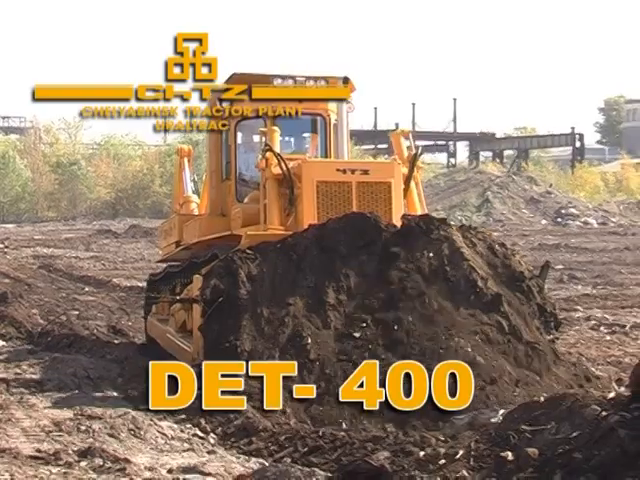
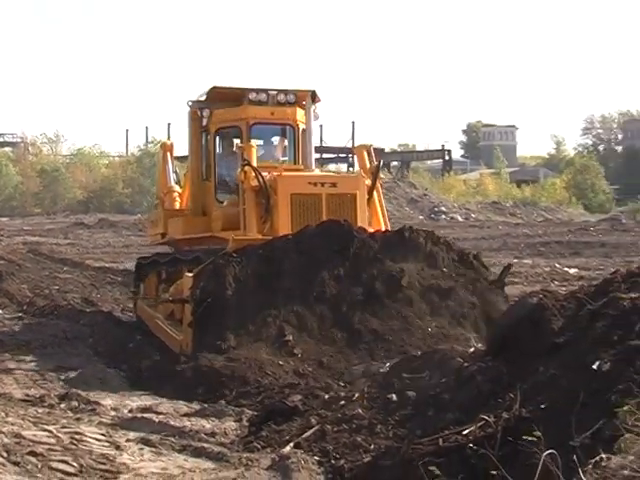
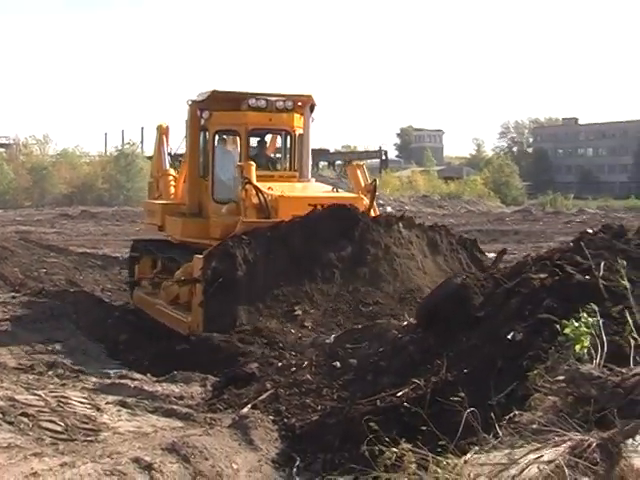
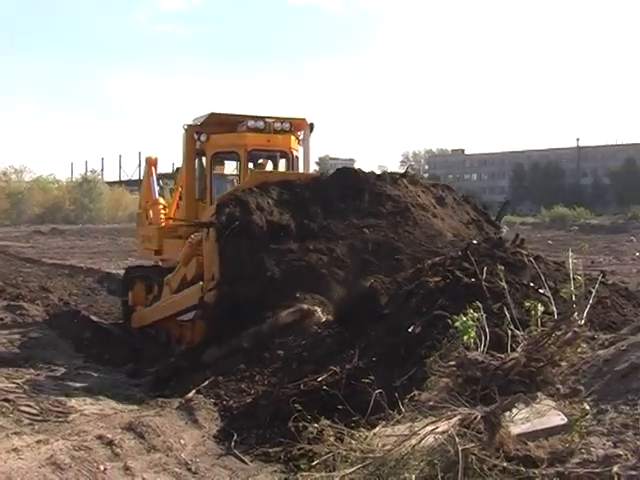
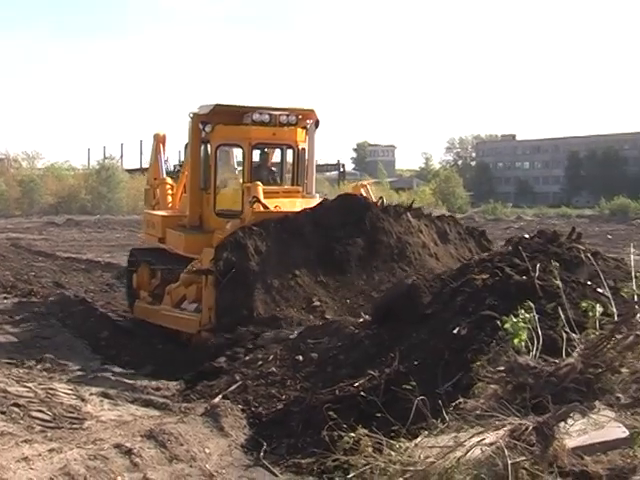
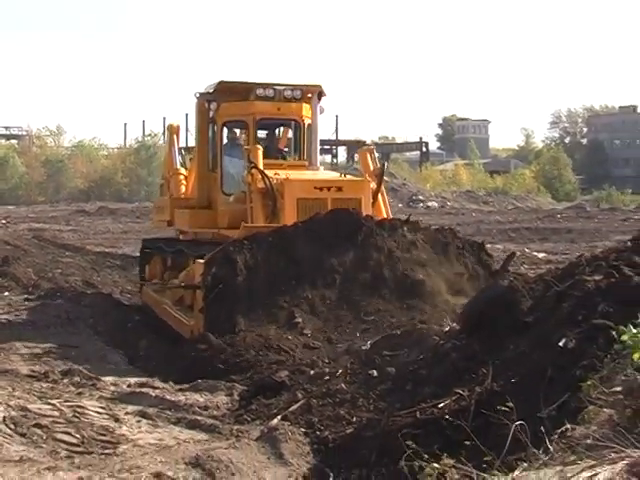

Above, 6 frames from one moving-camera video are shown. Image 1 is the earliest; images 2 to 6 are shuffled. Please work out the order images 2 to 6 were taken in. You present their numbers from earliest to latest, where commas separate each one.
2, 6, 3, 5, 4
